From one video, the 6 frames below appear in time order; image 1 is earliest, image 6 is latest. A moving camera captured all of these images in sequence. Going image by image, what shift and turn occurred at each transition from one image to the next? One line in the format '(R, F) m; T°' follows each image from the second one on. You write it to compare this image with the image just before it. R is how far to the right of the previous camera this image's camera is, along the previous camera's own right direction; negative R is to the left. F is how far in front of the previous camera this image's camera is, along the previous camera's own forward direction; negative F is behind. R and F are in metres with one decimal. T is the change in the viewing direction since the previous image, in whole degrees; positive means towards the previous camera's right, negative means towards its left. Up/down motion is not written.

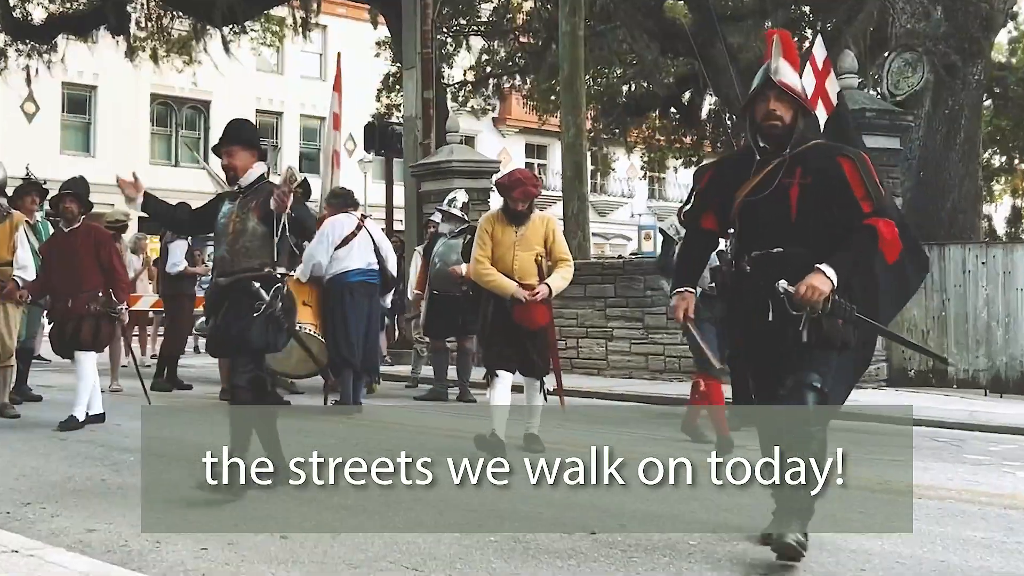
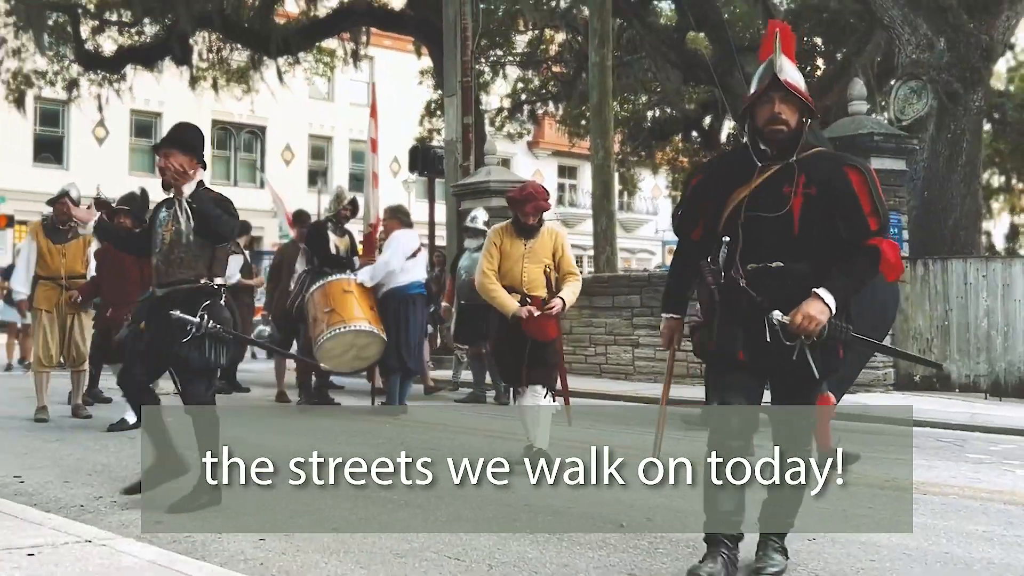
(-0.1, -1.0) m; -1°
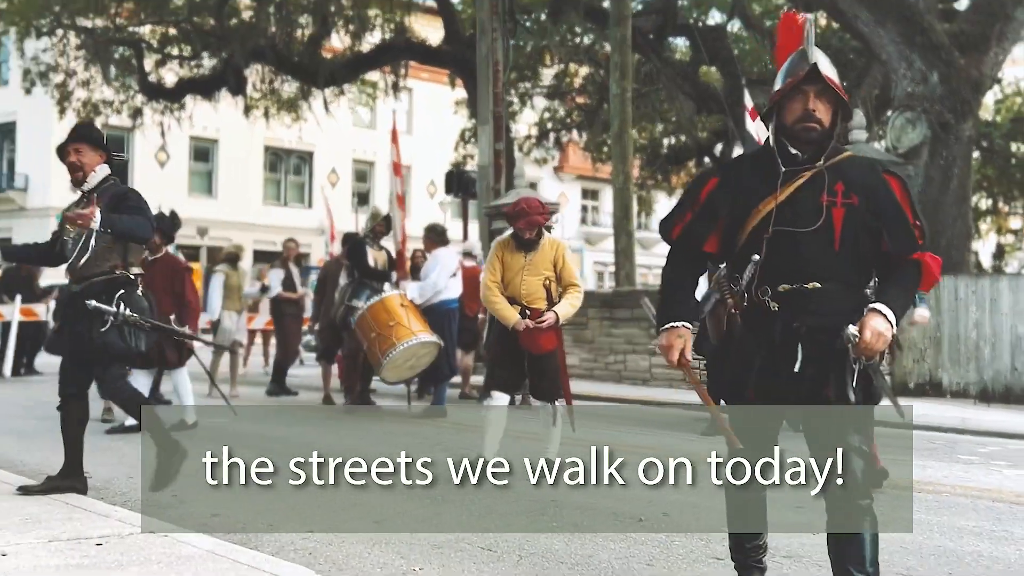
(0.0, -1.2) m; -1°
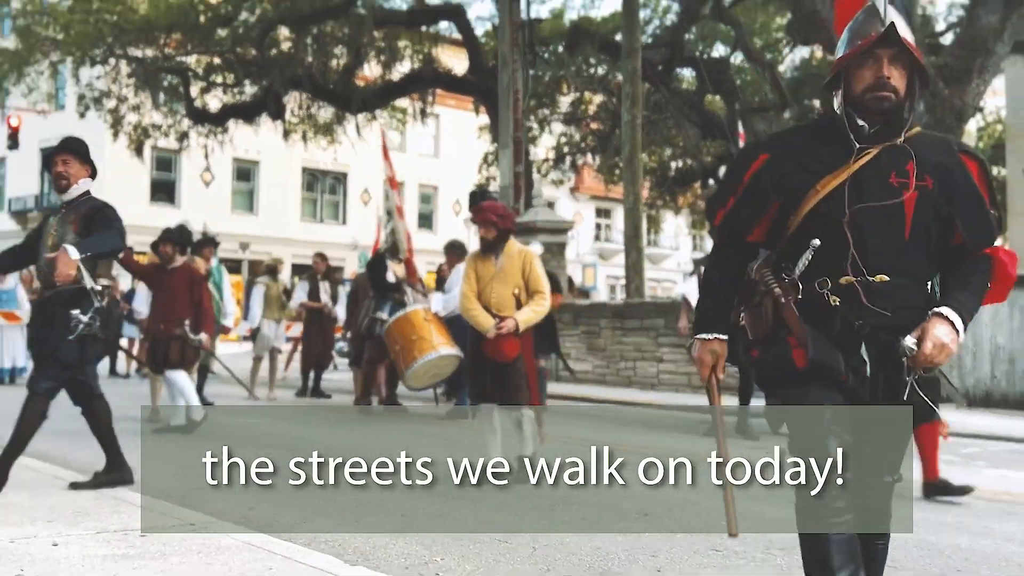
(-0.1, -1.2) m; -1°
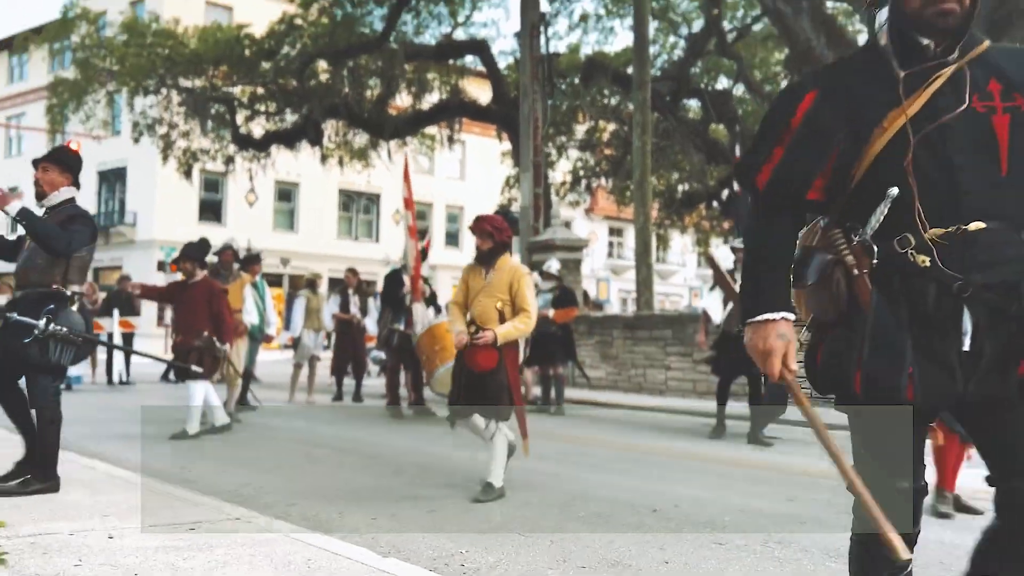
(0.0, -1.4) m; -1°
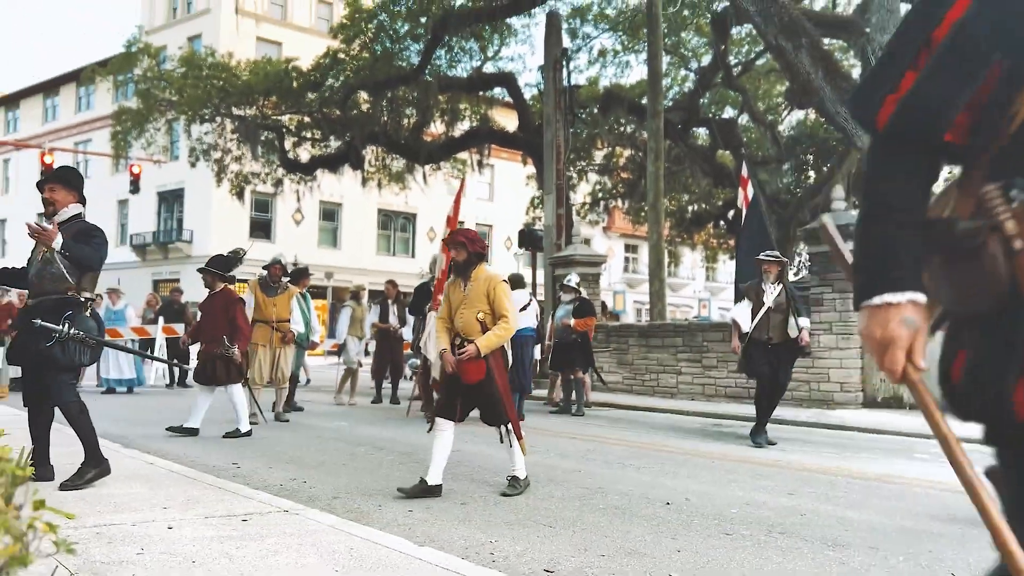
(-0.1, -1.7) m; -1°
